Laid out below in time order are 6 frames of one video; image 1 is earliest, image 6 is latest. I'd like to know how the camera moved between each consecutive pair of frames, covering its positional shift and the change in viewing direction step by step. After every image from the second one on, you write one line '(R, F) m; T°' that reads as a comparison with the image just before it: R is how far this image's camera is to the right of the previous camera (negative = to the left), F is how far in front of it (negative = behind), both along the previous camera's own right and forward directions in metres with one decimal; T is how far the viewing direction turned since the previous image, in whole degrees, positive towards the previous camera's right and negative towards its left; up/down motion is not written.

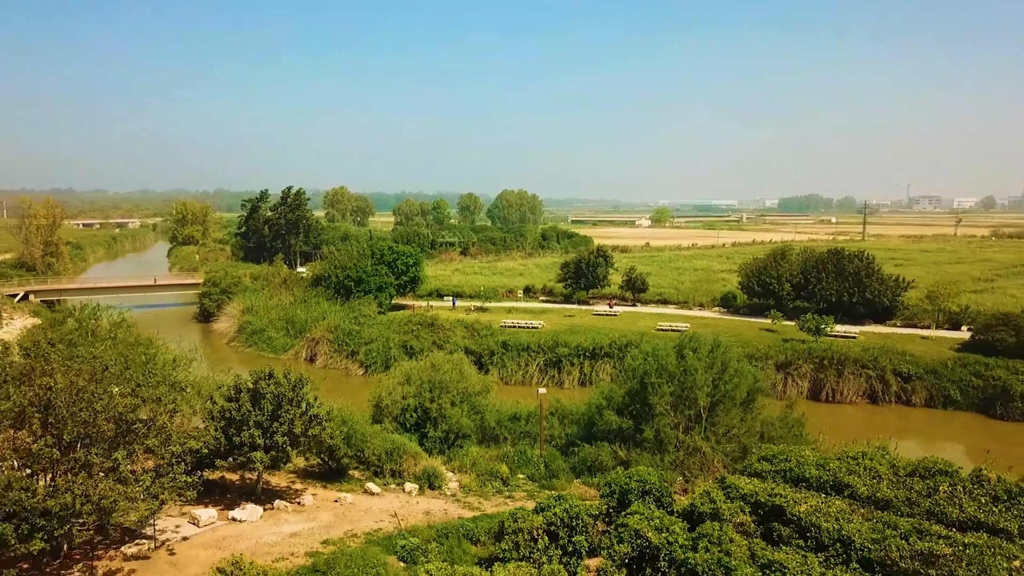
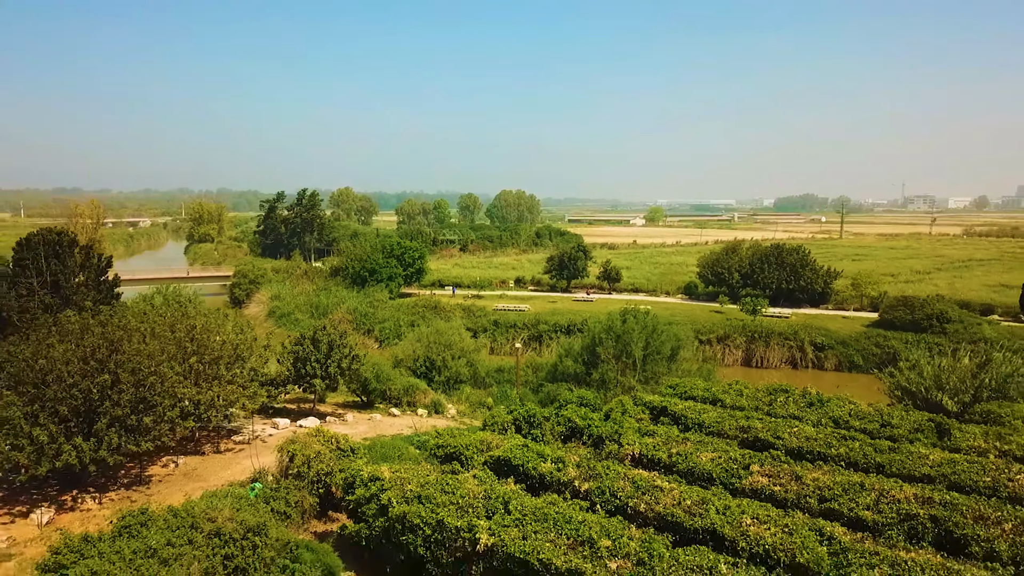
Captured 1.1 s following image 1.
(+0.4, -4.8) m; 0°
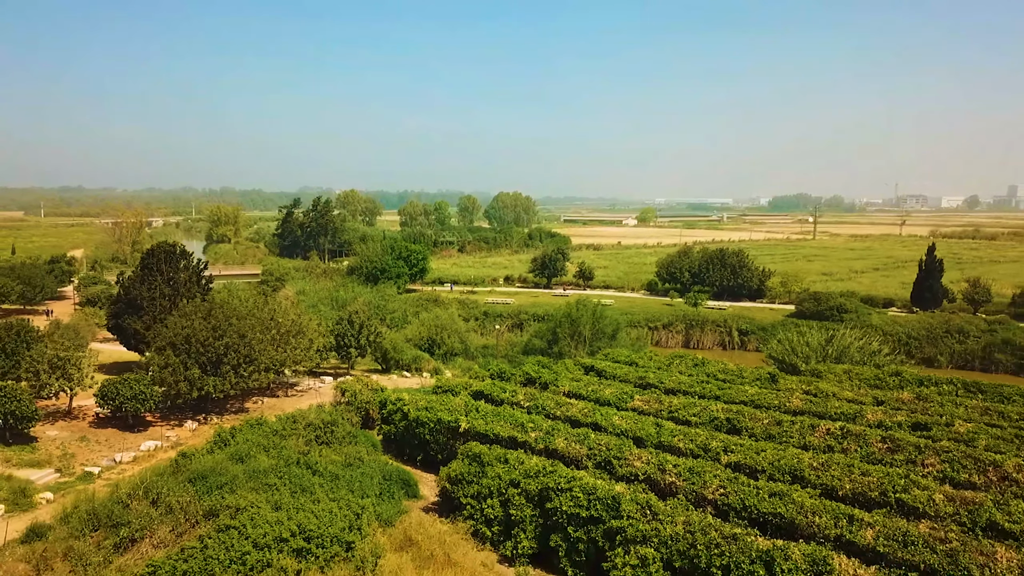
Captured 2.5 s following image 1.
(+0.6, -6.3) m; 0°
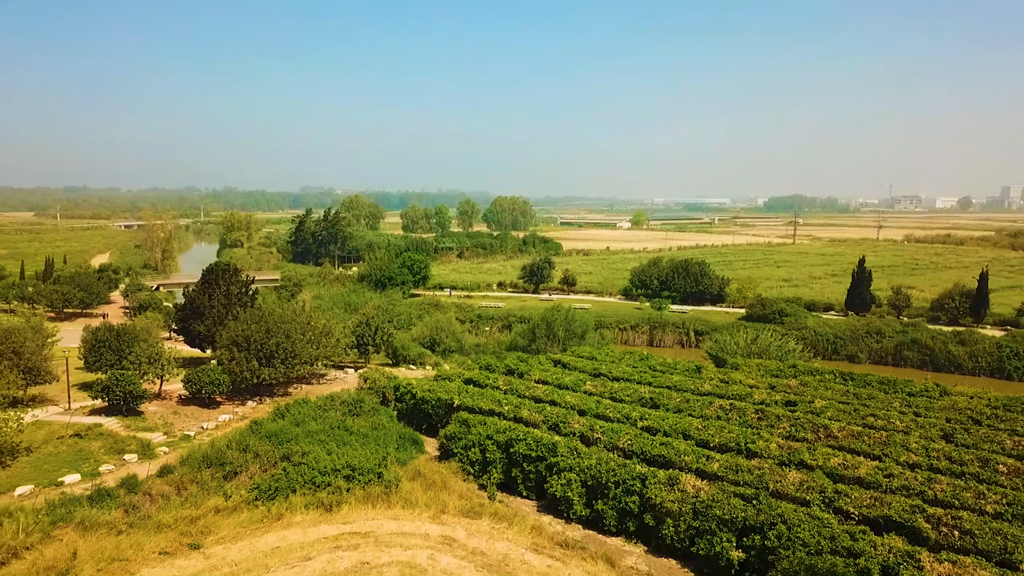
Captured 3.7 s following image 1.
(+0.5, -5.5) m; 0°
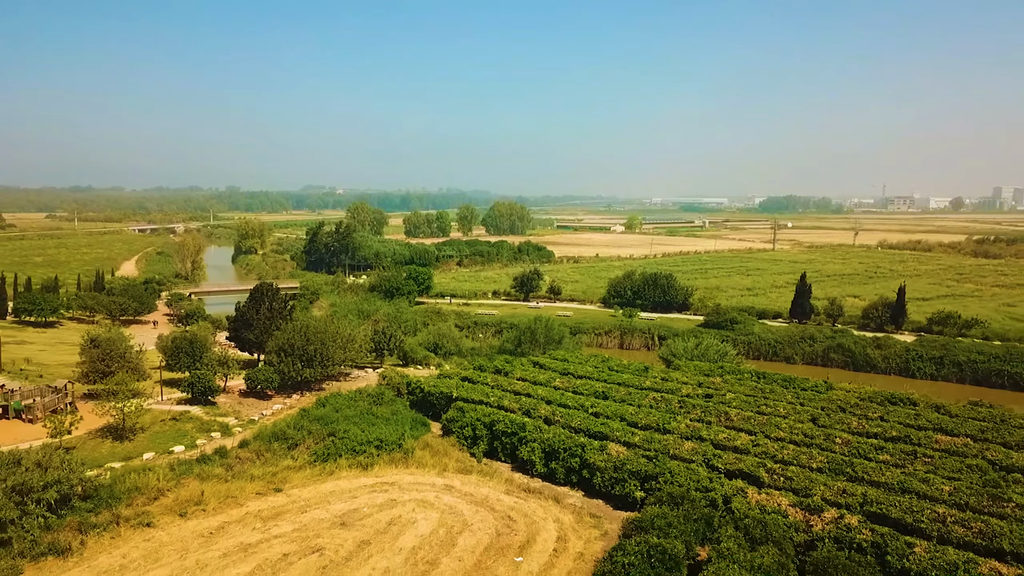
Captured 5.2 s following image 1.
(+0.5, -6.4) m; 0°
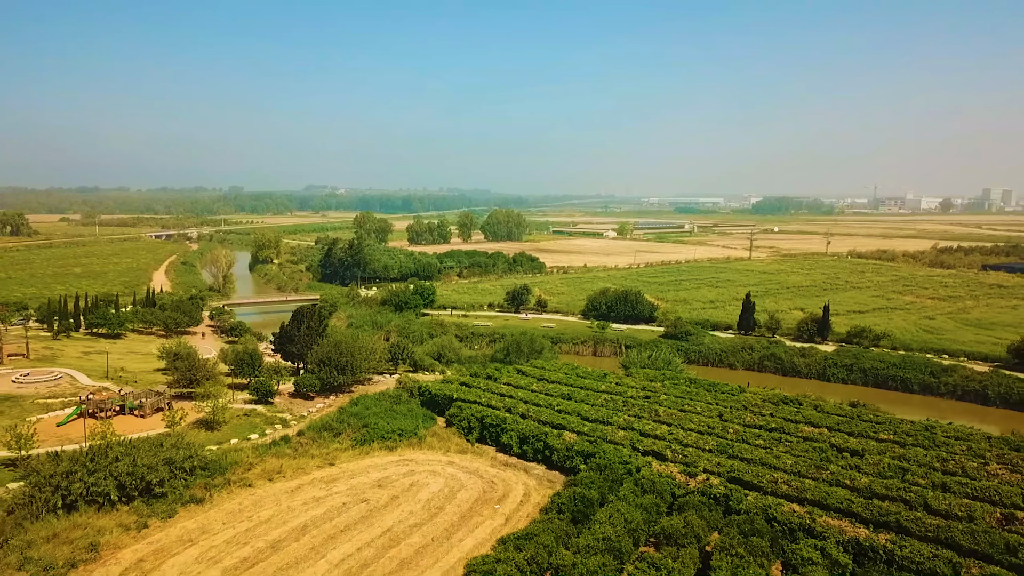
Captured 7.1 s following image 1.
(+0.6, -8.5) m; 0°
